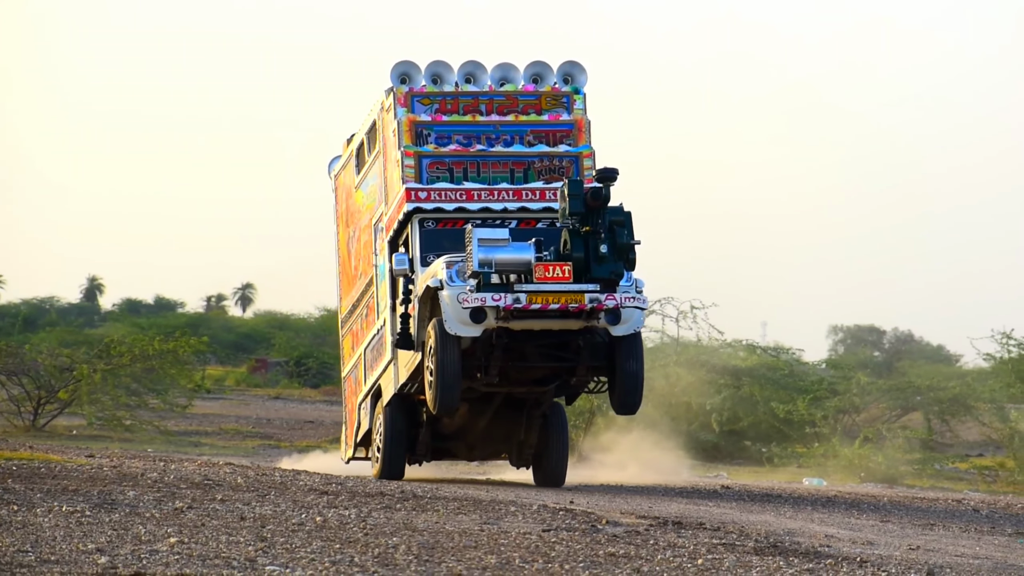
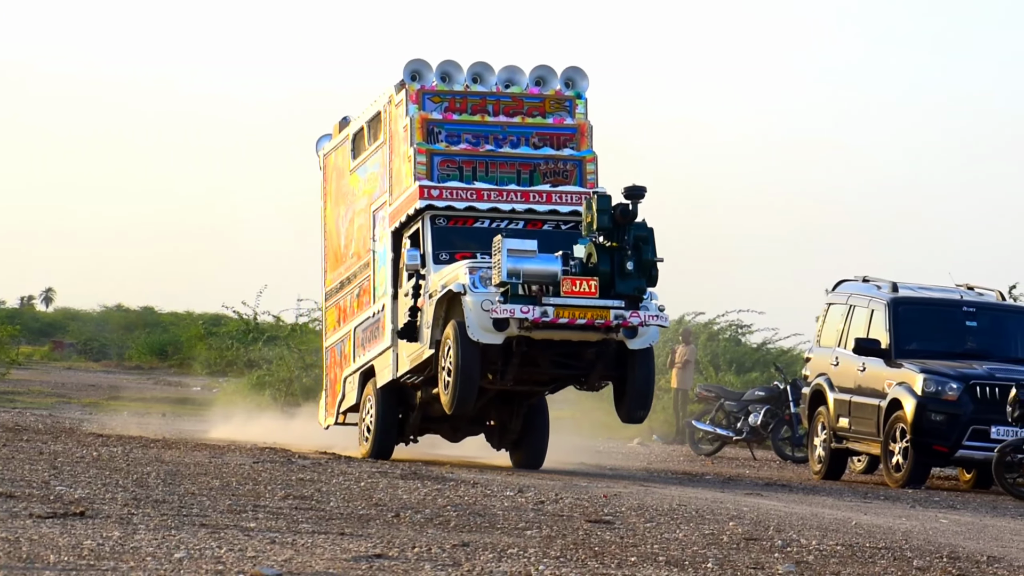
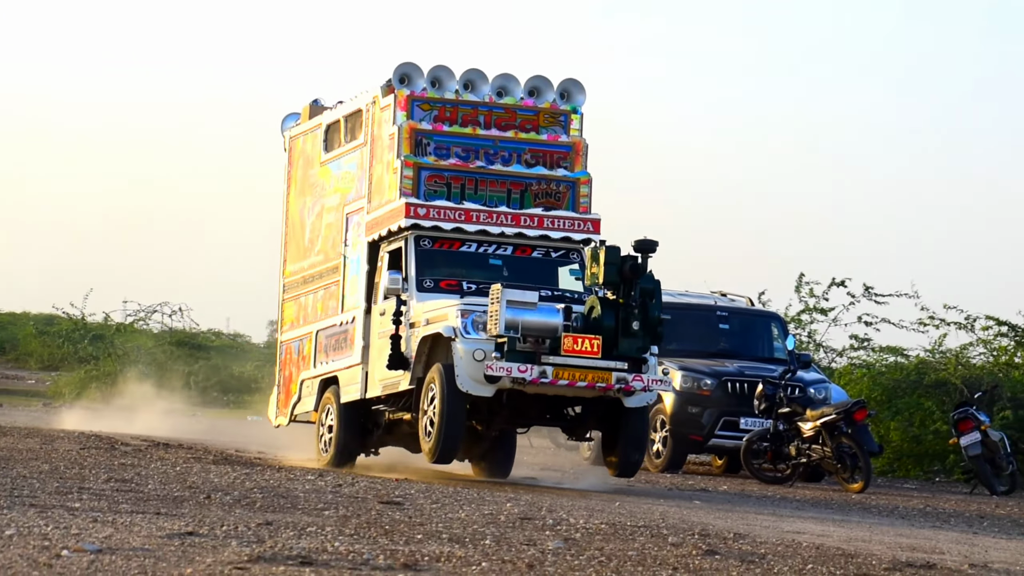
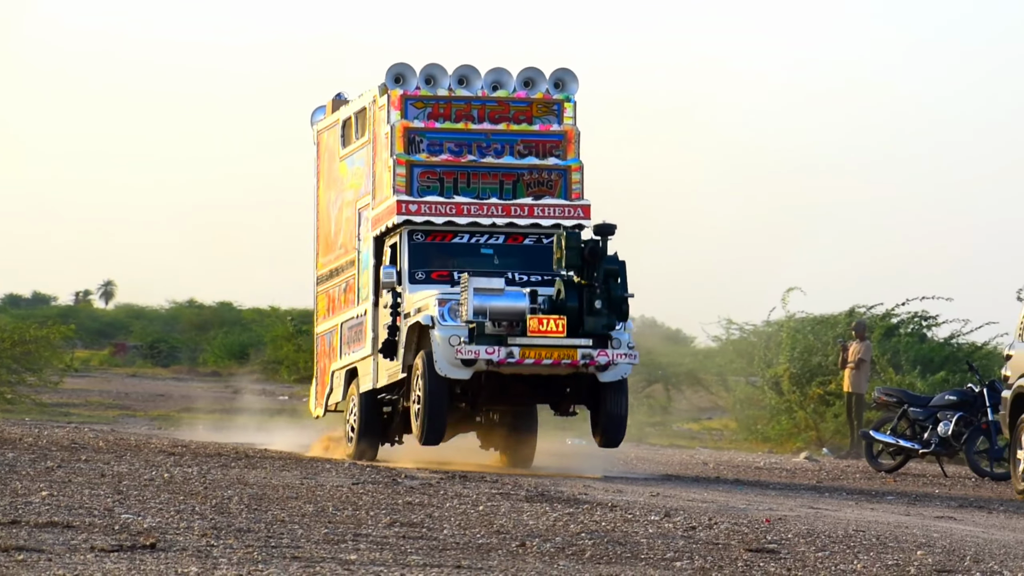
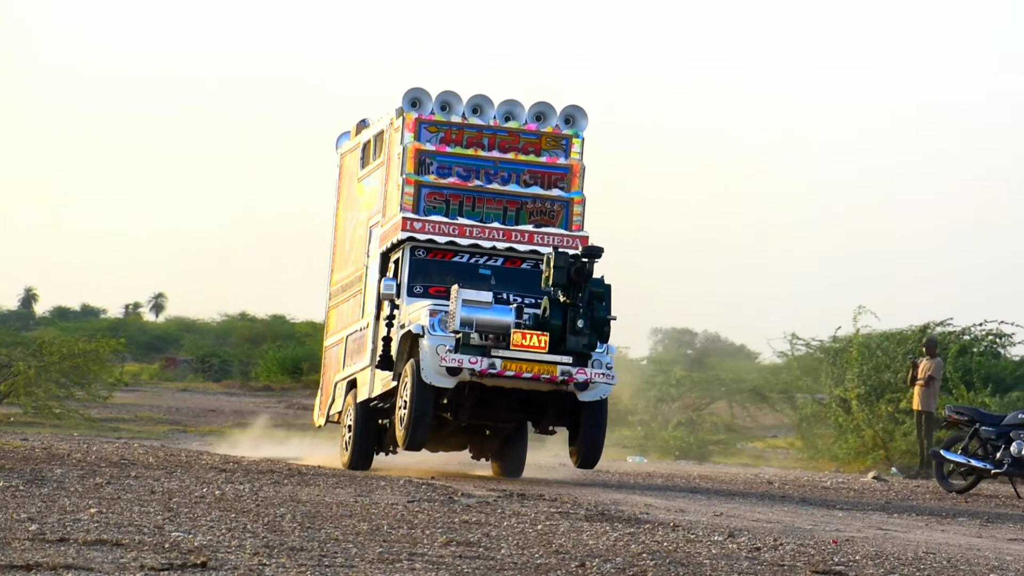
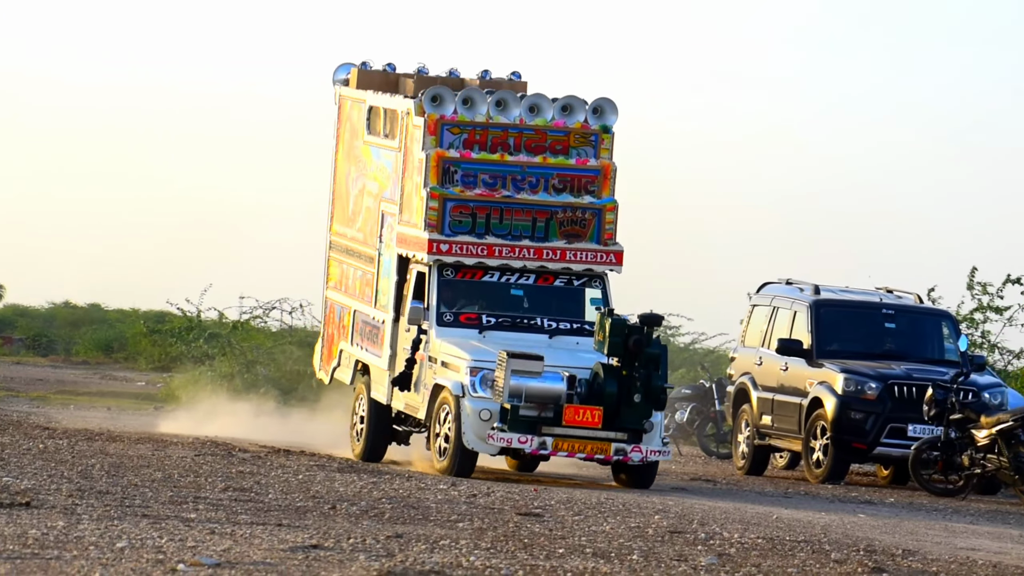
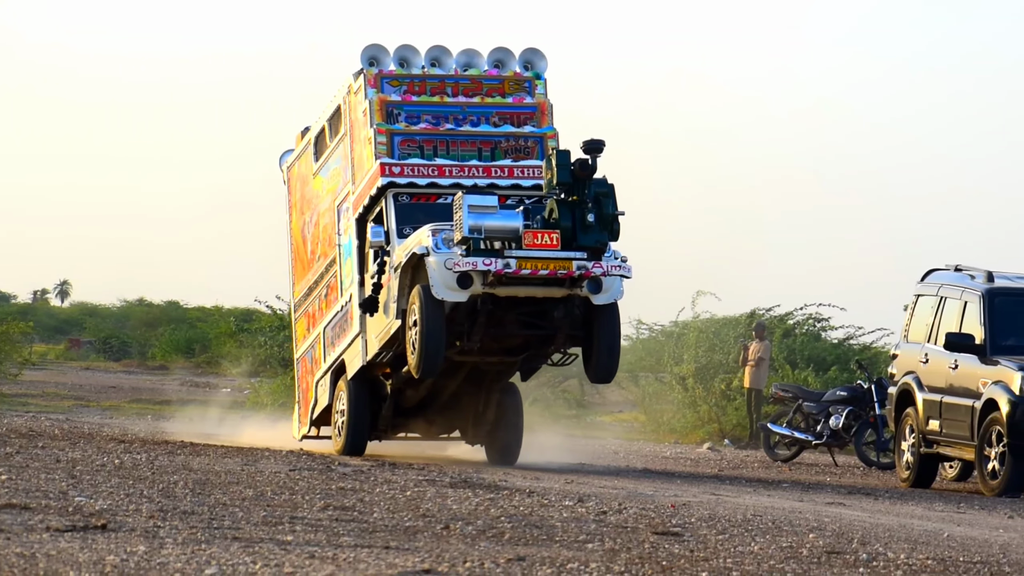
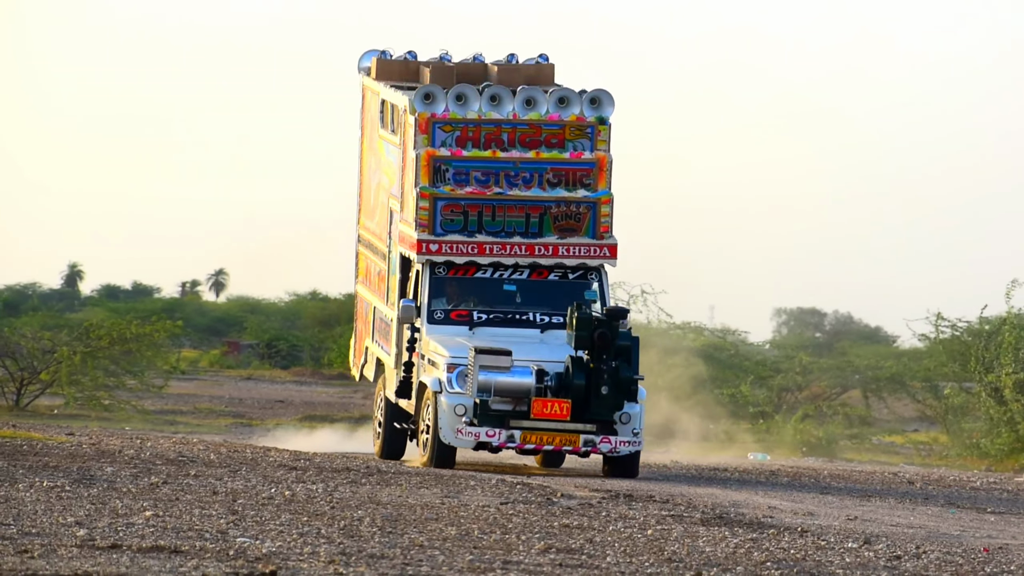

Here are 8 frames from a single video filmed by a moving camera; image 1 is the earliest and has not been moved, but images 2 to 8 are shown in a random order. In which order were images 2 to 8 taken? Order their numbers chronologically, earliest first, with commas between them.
8, 5, 4, 7, 2, 6, 3
